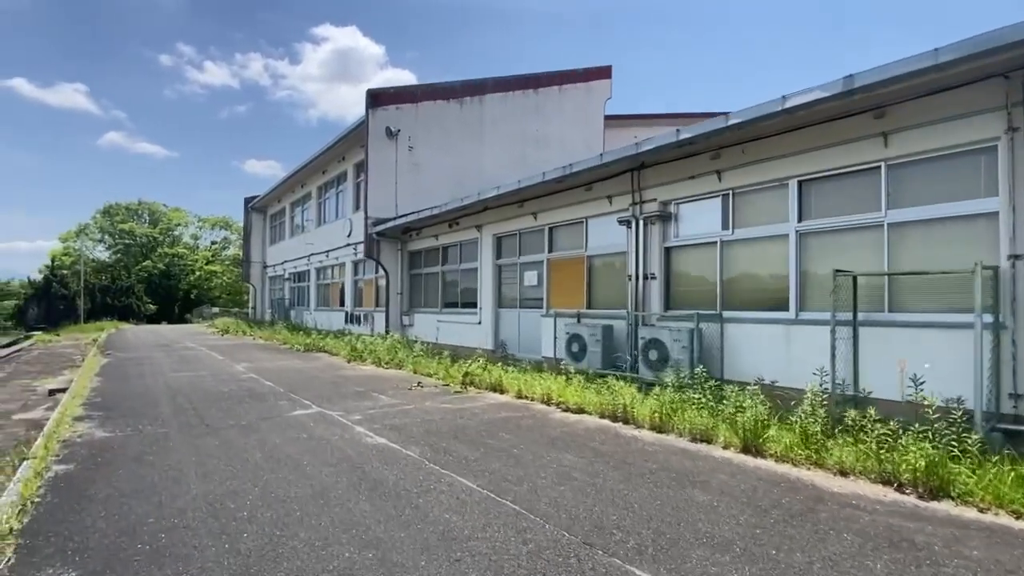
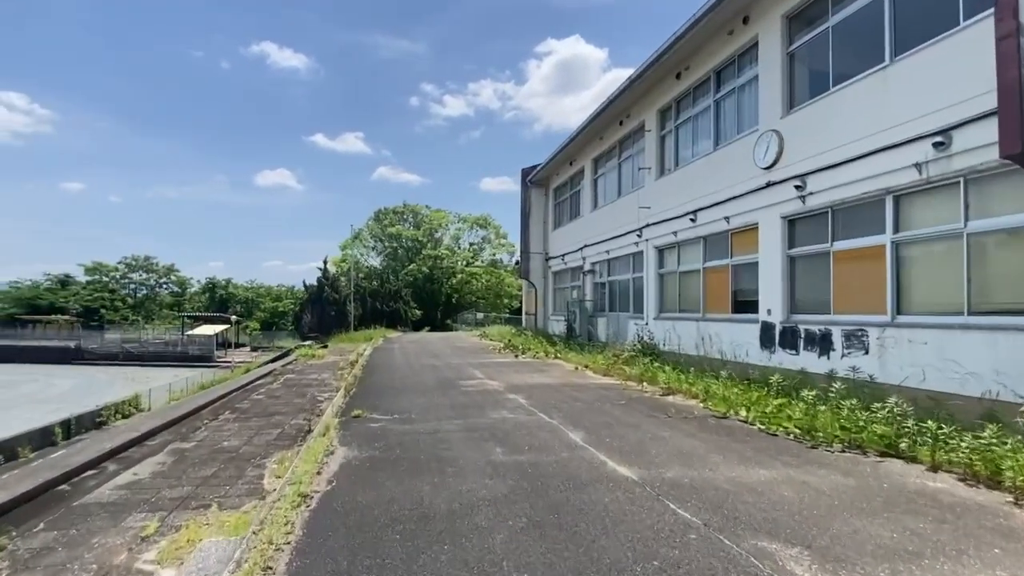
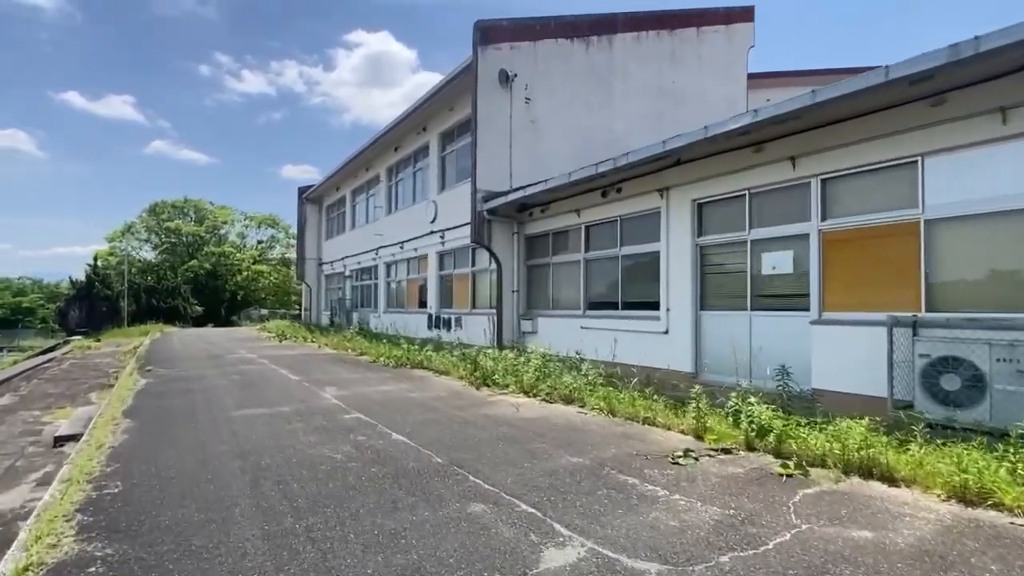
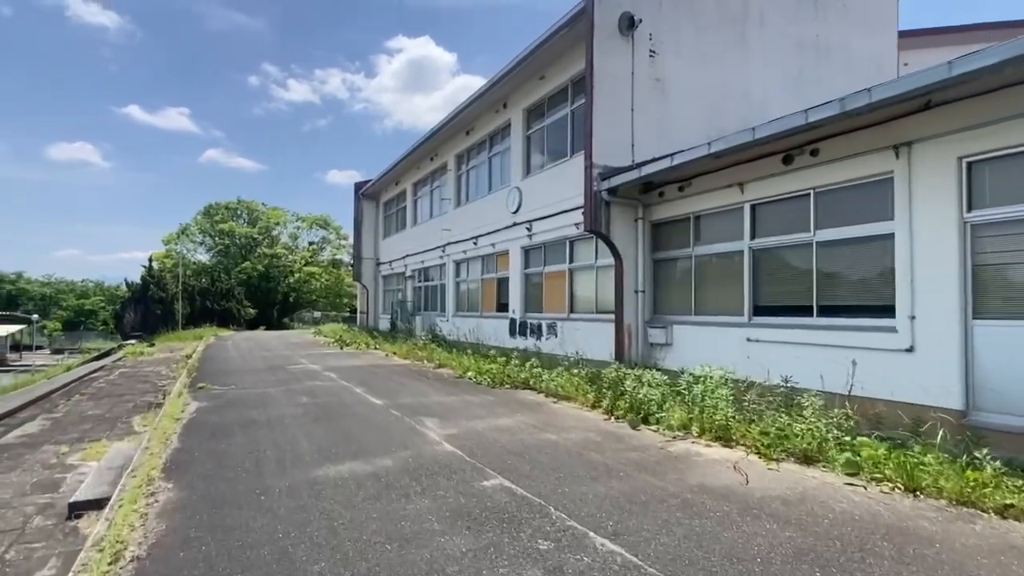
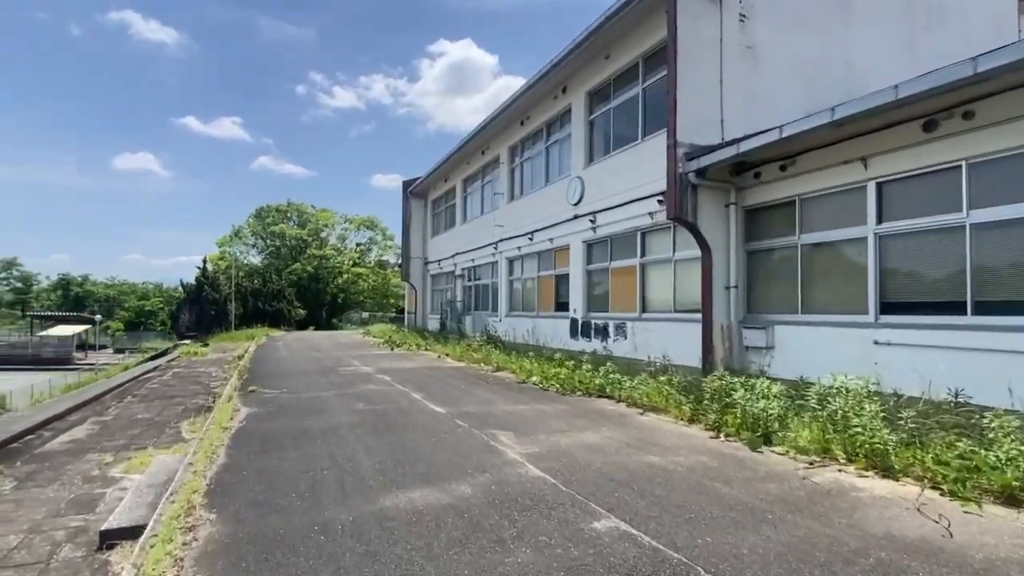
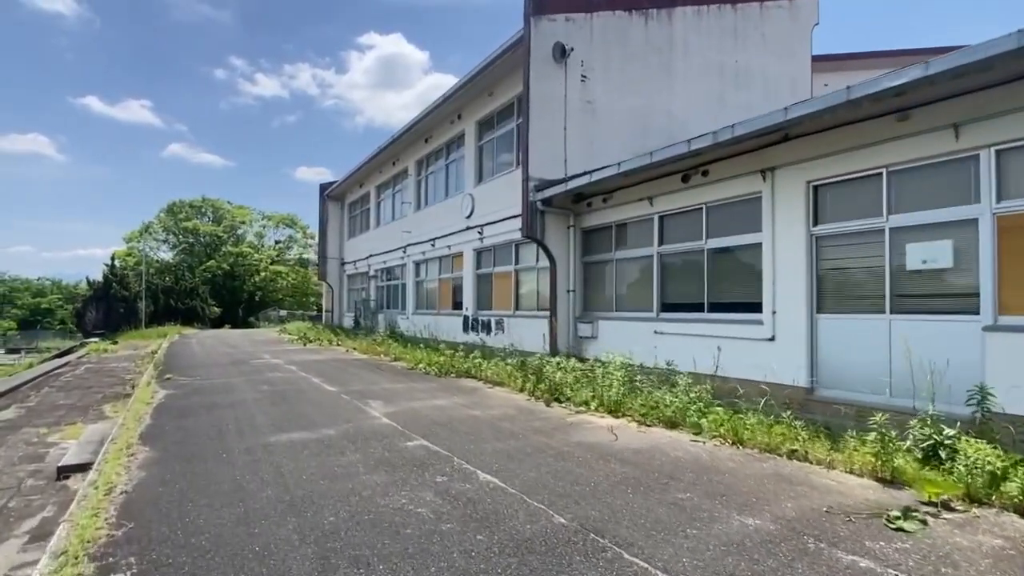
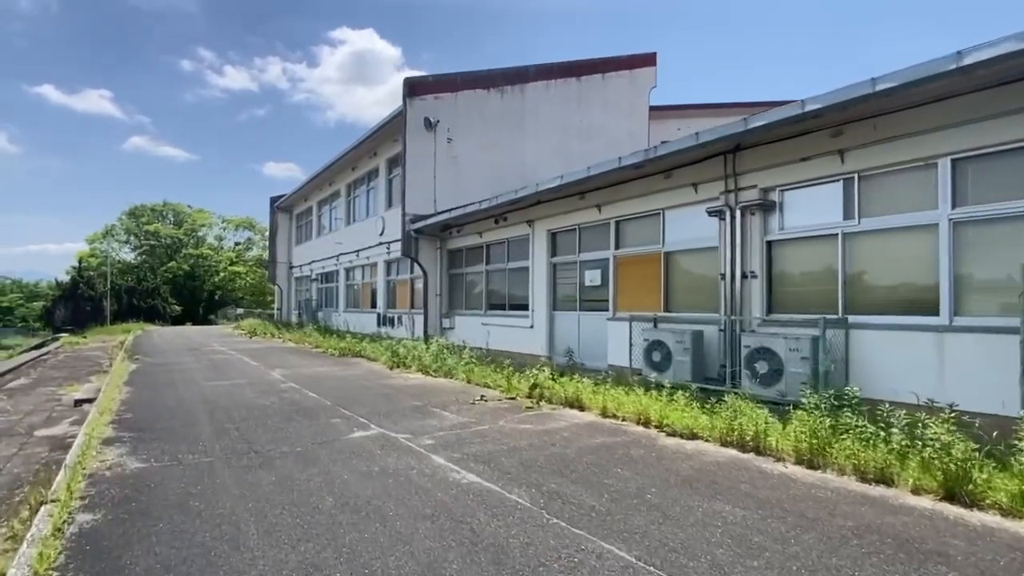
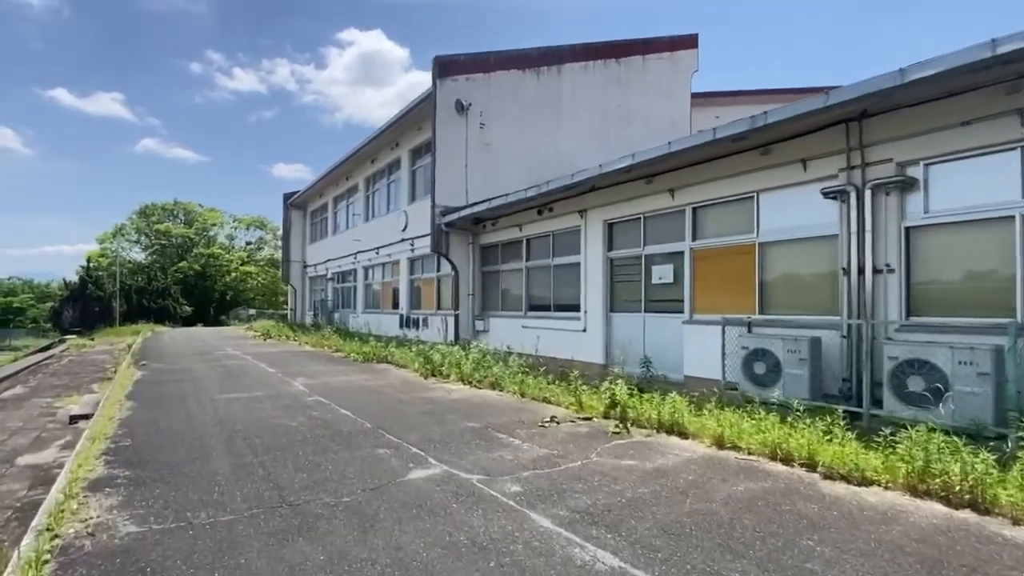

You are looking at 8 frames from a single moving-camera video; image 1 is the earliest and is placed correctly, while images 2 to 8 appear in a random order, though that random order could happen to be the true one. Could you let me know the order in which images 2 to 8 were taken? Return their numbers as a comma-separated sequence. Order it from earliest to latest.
7, 8, 3, 6, 4, 5, 2
